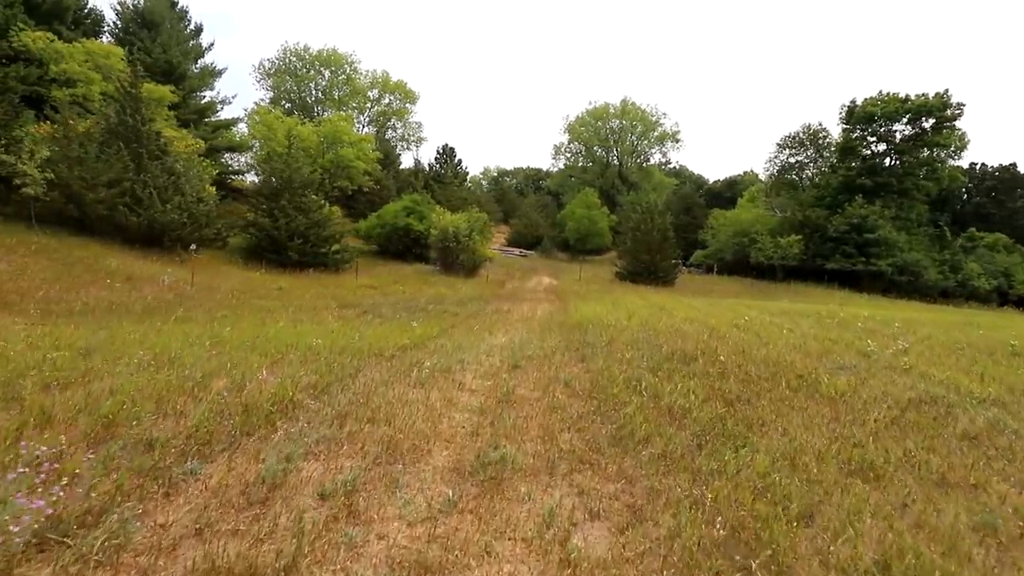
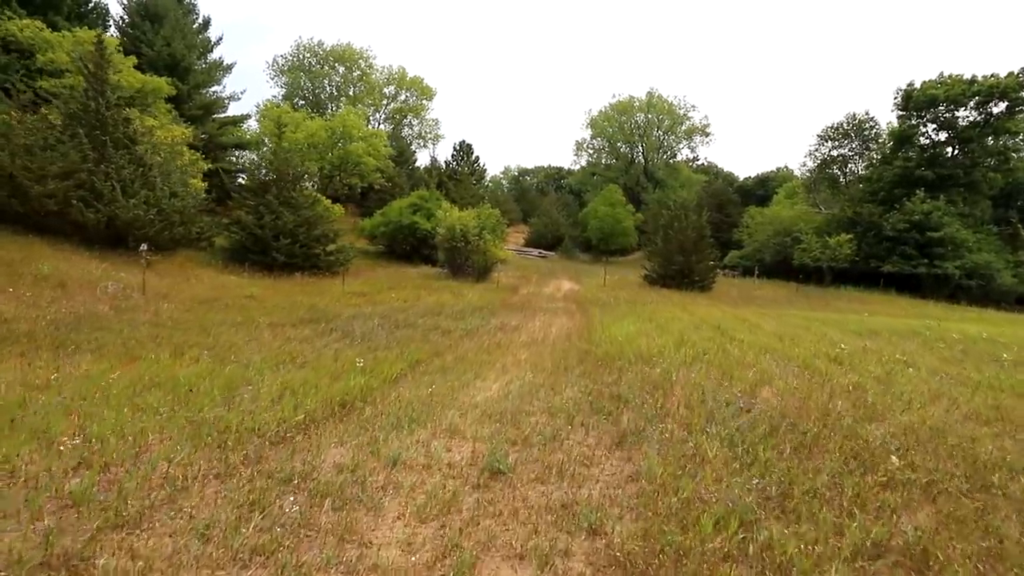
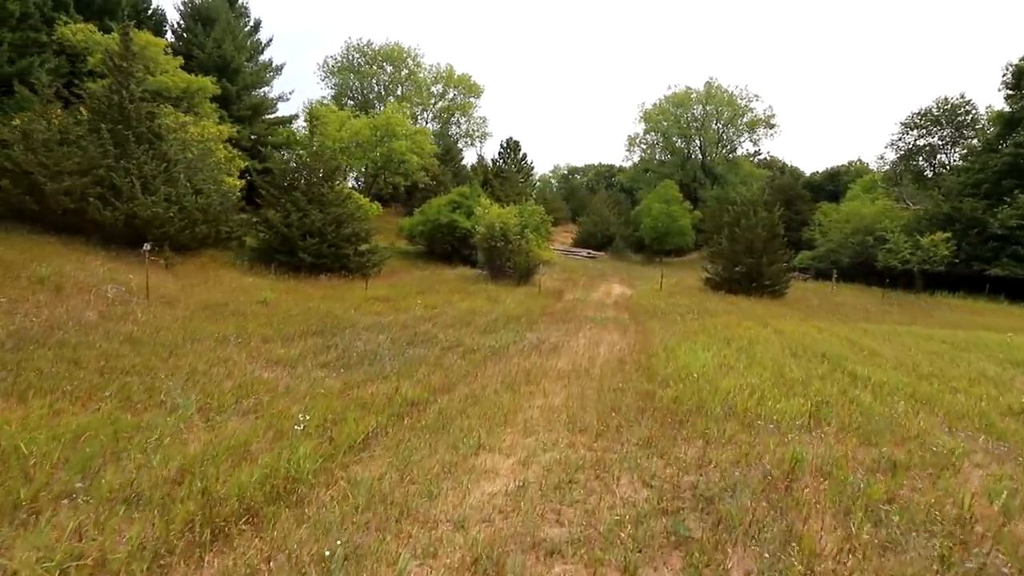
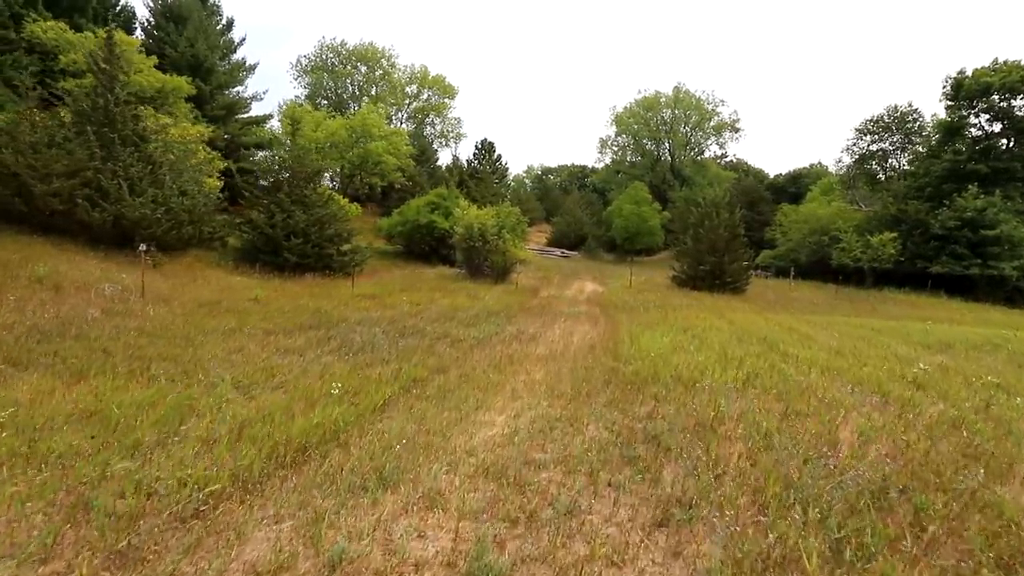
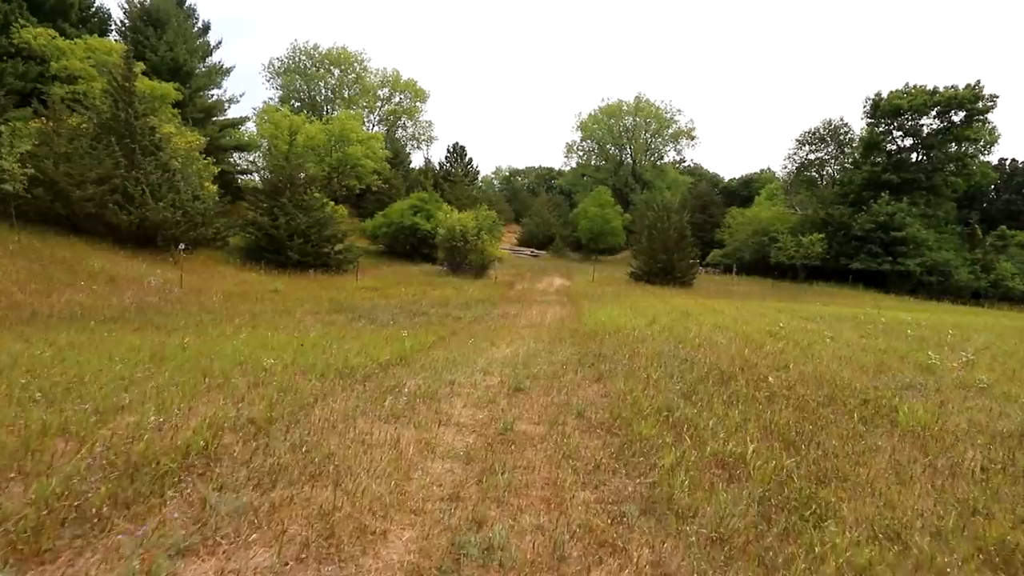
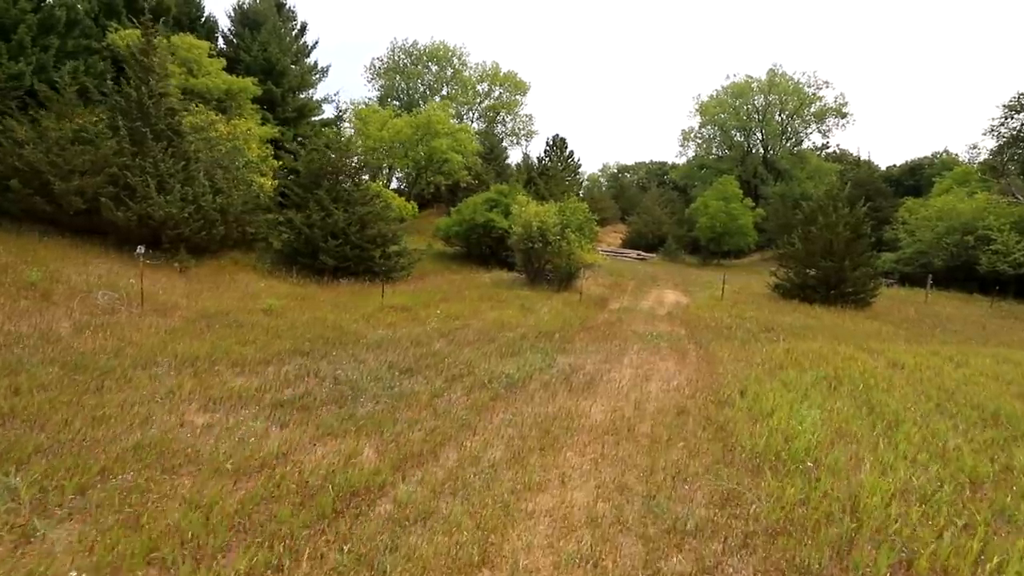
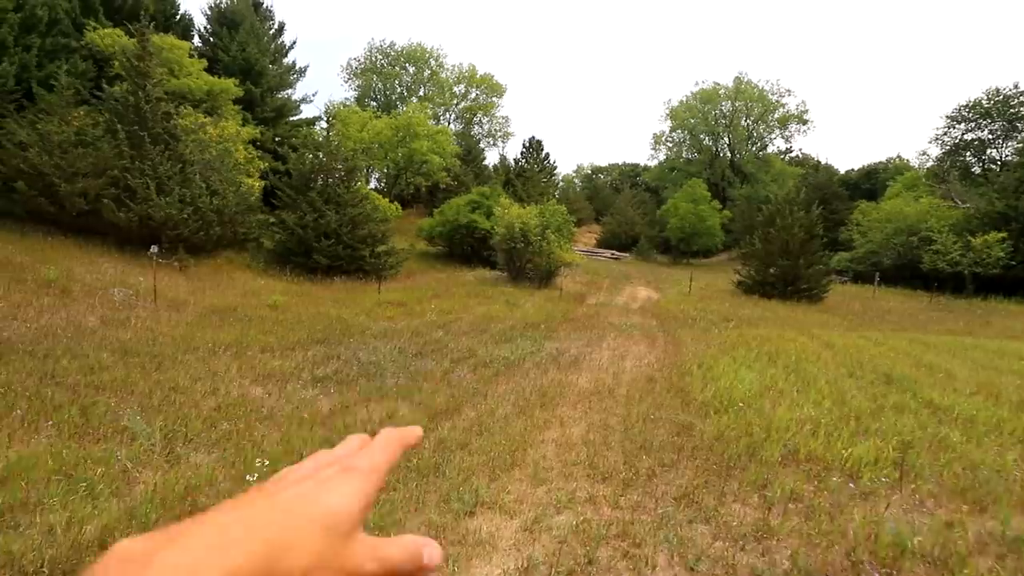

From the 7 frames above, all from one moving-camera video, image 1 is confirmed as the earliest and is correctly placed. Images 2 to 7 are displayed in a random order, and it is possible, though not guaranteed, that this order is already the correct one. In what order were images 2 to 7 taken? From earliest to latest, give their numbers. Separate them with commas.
5, 2, 4, 3, 7, 6
